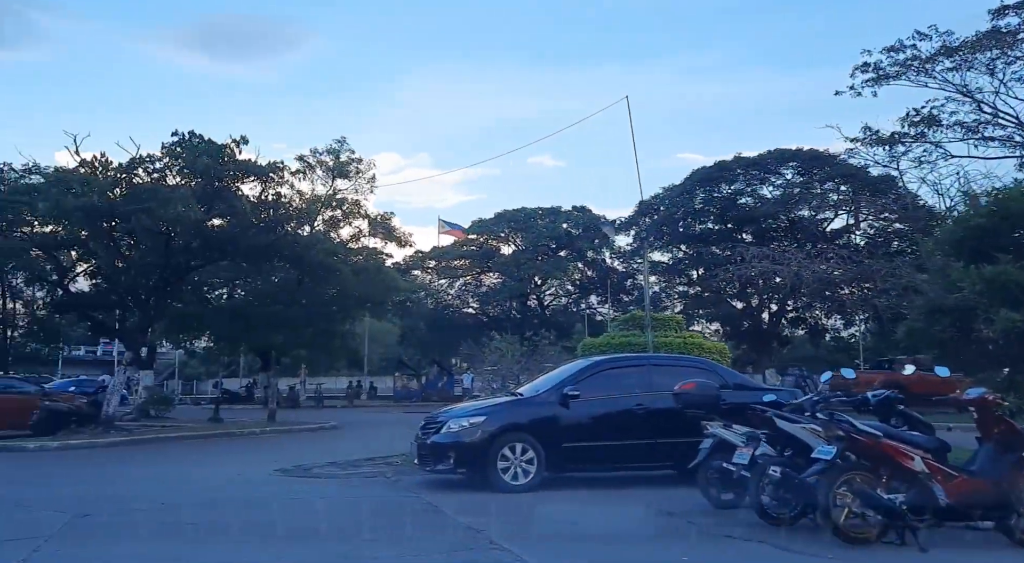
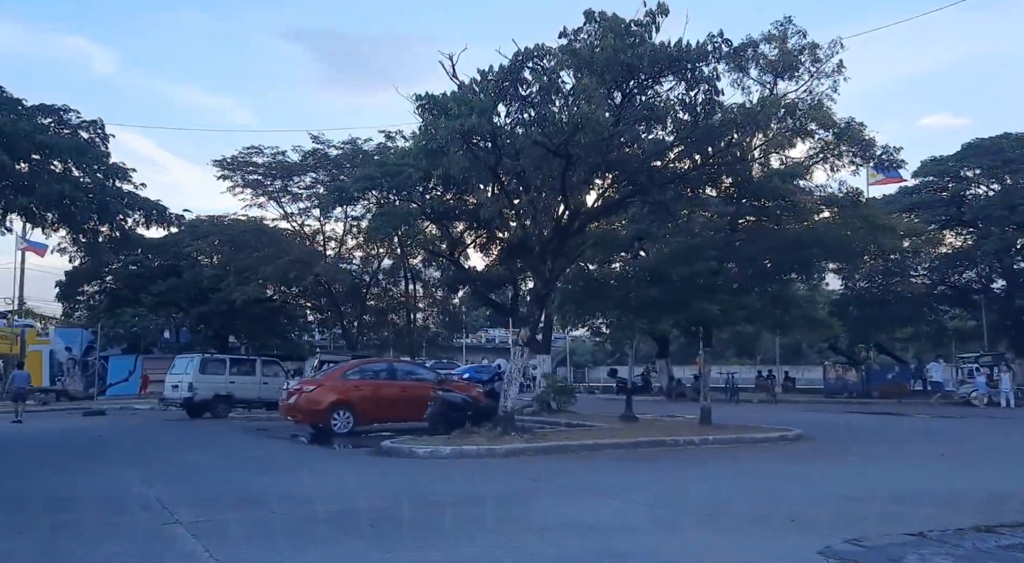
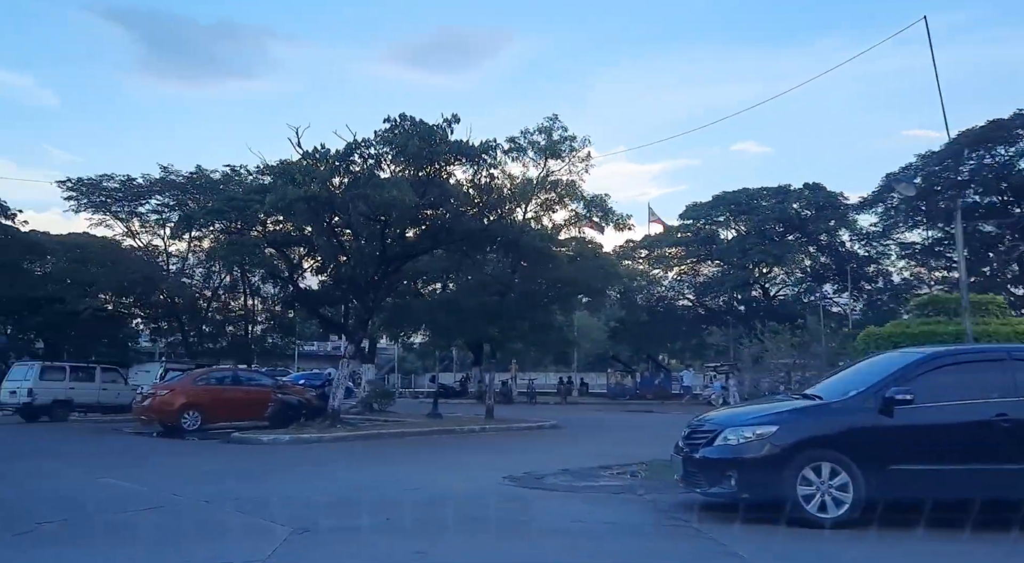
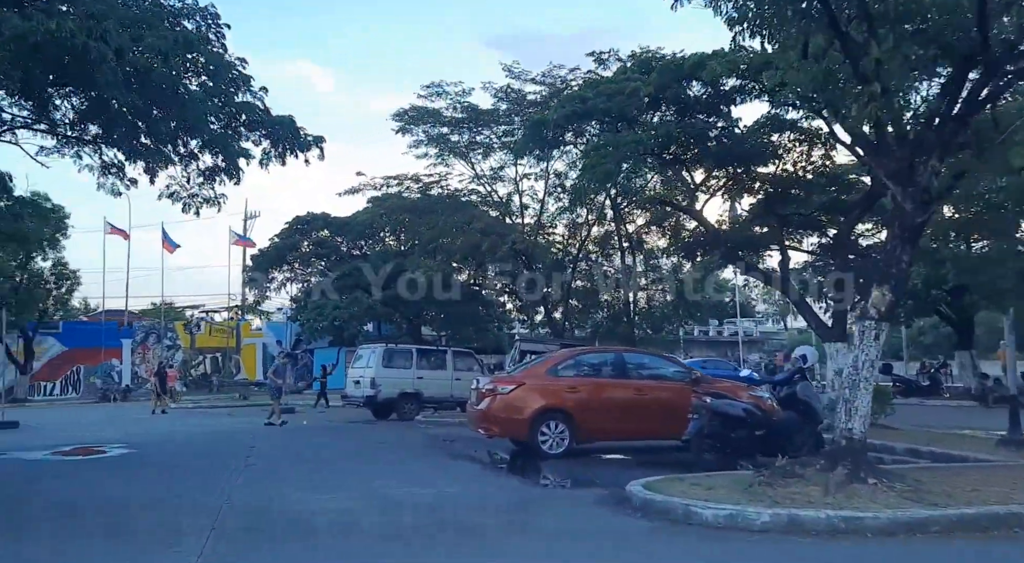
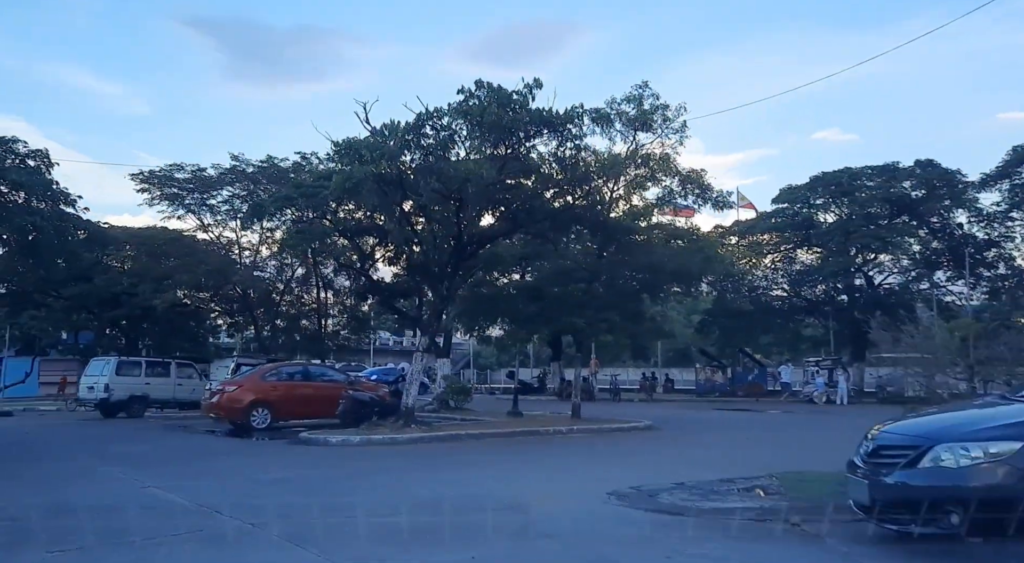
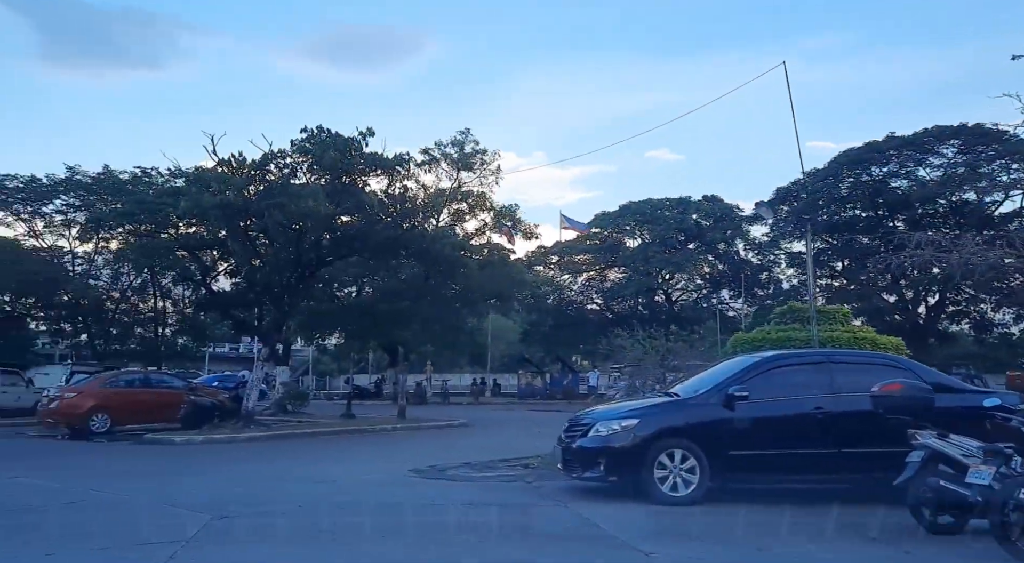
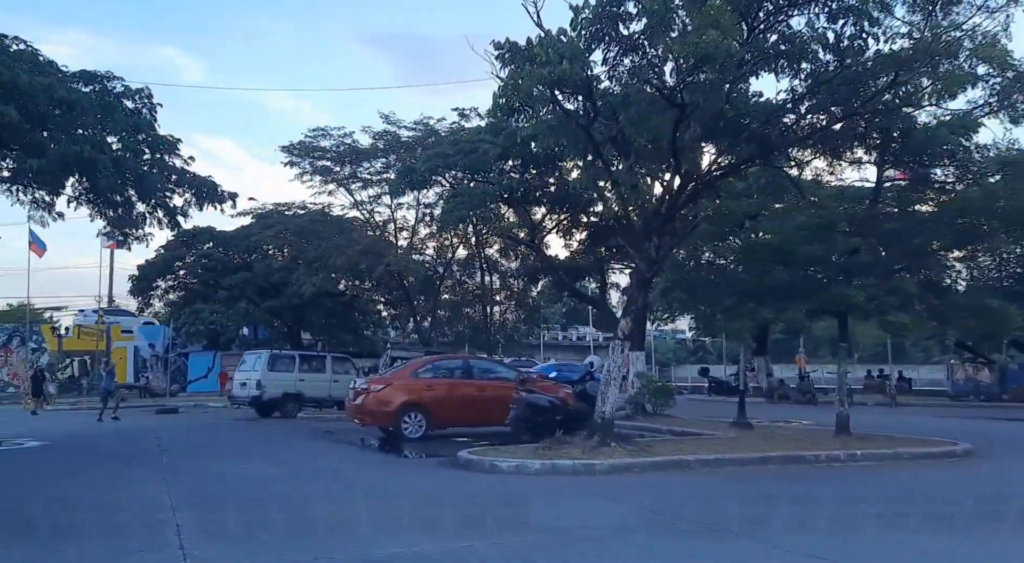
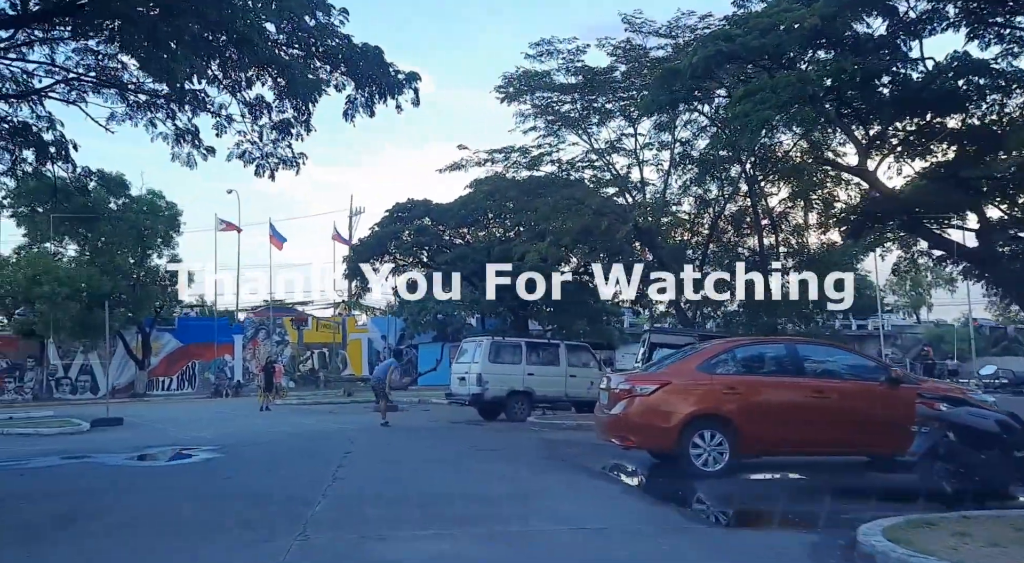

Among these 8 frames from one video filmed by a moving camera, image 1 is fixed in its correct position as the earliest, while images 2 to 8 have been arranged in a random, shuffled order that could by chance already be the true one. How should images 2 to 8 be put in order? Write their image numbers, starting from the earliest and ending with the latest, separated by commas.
6, 3, 5, 2, 7, 4, 8
